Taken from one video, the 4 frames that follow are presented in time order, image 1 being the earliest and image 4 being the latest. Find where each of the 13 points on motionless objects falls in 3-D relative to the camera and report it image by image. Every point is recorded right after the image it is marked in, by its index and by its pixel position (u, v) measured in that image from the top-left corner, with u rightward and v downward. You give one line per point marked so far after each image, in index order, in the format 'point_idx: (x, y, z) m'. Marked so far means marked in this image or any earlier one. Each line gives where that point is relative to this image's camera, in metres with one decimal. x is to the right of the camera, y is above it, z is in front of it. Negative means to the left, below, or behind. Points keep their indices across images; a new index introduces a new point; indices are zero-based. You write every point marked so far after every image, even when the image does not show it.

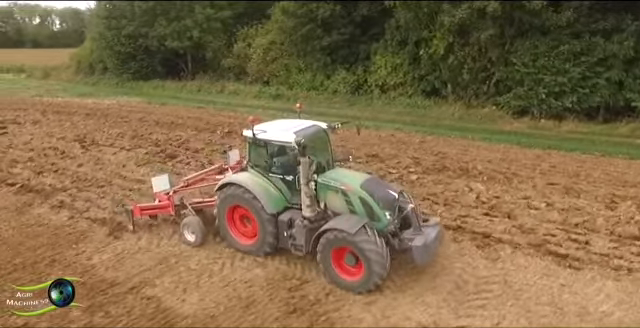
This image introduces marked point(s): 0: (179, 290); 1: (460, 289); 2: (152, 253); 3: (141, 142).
0: (-2.2, -2.0, +6.2) m
1: (+2.2, -1.9, +6.1) m
2: (-3.1, -1.7, +7.2) m
3: (-6.6, +0.8, +14.3) m
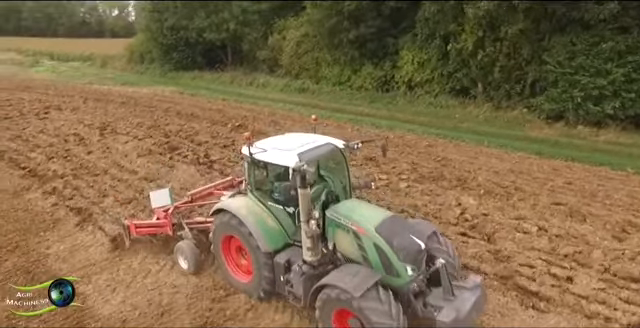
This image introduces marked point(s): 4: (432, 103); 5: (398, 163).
0: (-3.4, -2.0, +6.2) m
1: (+1.0, -2.2, +5.4) m
2: (-4.0, -1.6, +7.3) m
3: (-6.3, +1.2, +14.8) m
4: (+4.7, +2.5, +16.3) m
5: (+2.2, 0.0, +10.9) m
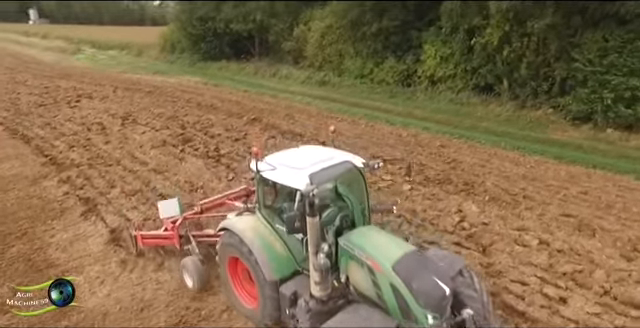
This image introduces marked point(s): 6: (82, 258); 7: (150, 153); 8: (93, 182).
0: (-3.7, -1.9, +6.4) m
1: (+0.6, -2.3, +5.3) m
2: (-4.2, -1.5, +7.5) m
3: (-5.8, +1.6, +15.1) m
4: (+5.4, +2.6, +15.7) m
5: (+2.3, 0.0, +10.6) m
6: (-4.3, -1.7, +7.0) m
7: (-5.3, +0.4, +12.0) m
8: (-5.9, -0.4, +10.1) m
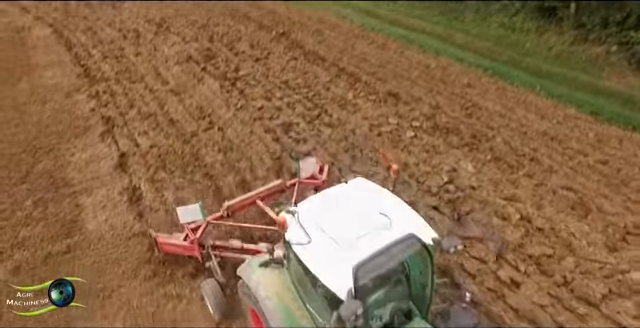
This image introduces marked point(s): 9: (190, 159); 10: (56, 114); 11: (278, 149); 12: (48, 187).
0: (-4.2, -0.8, +7.4) m
1: (-0.1, -1.9, +5.8) m
2: (-4.5, 0.0, +8.4) m
3: (-4.6, +5.0, +15.0) m
4: (+6.5, +5.0, +13.8) m
5: (+2.5, +1.5, +10.0) m
6: (-4.7, -0.3, +8.0) m
7: (-4.7, +3.0, +12.3) m
8: (-5.7, +1.8, +10.8) m
9: (-2.9, +0.1, +8.7) m
10: (-7.0, +1.3, +10.3) m
11: (-1.0, +0.4, +8.9) m
12: (-5.6, -0.4, +7.9) m
